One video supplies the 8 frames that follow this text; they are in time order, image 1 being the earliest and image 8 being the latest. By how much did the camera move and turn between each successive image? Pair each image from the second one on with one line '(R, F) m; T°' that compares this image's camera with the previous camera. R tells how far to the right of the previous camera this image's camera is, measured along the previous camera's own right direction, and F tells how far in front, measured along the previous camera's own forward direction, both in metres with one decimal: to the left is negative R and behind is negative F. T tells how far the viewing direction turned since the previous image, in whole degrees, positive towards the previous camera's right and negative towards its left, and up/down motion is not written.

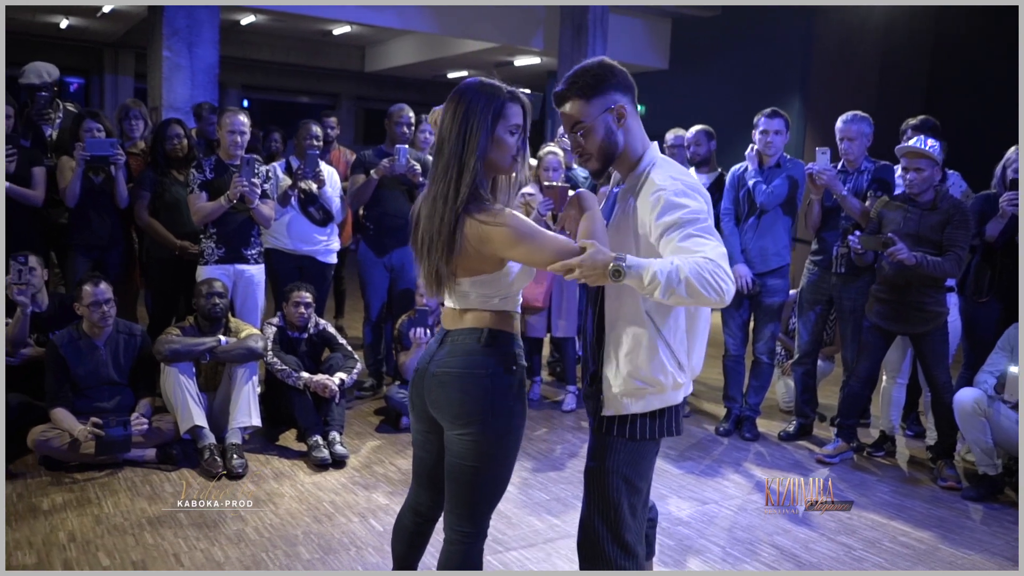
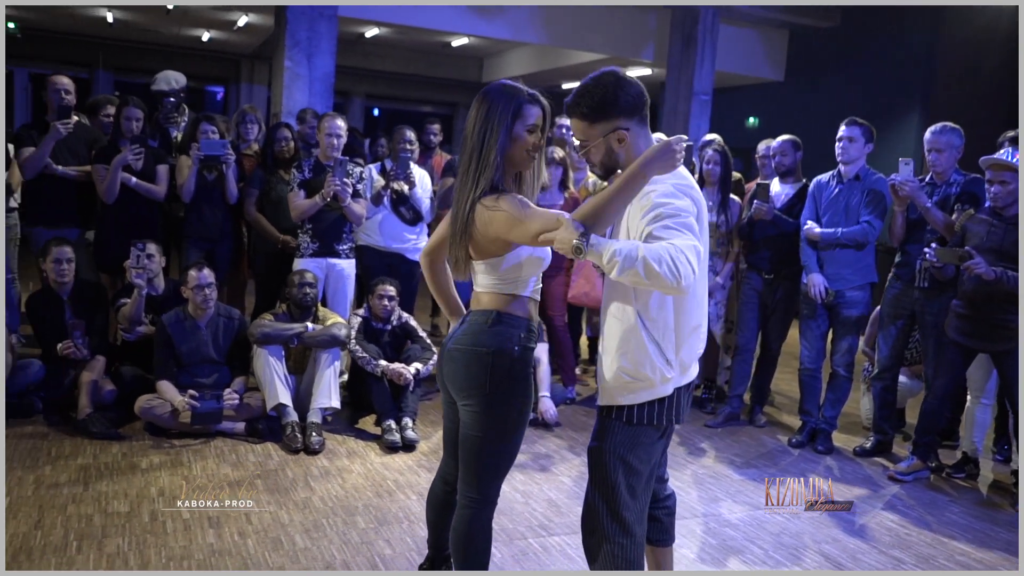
(+0.2, -0.1) m; -8°
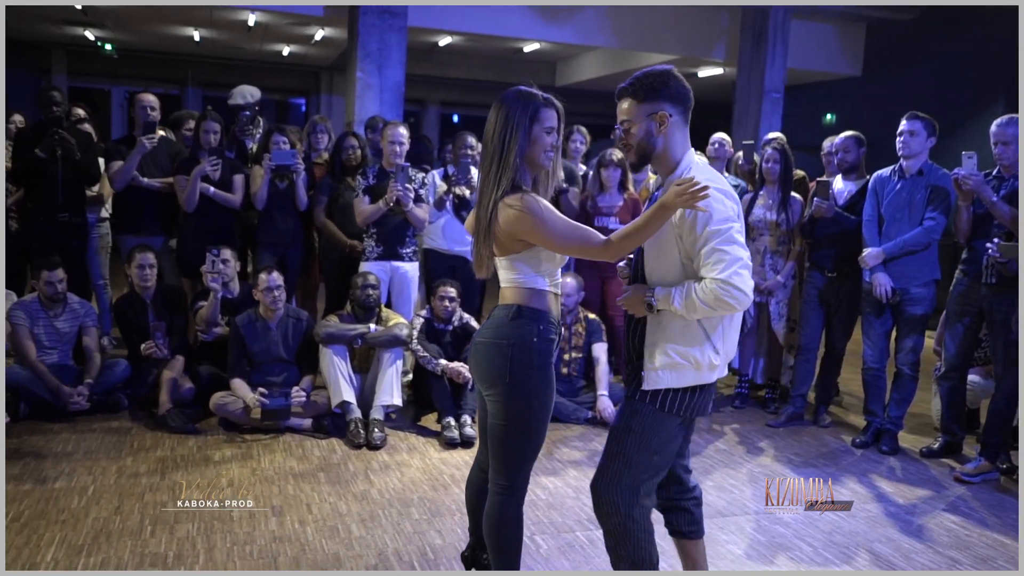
(+0.1, -0.1) m; -5°
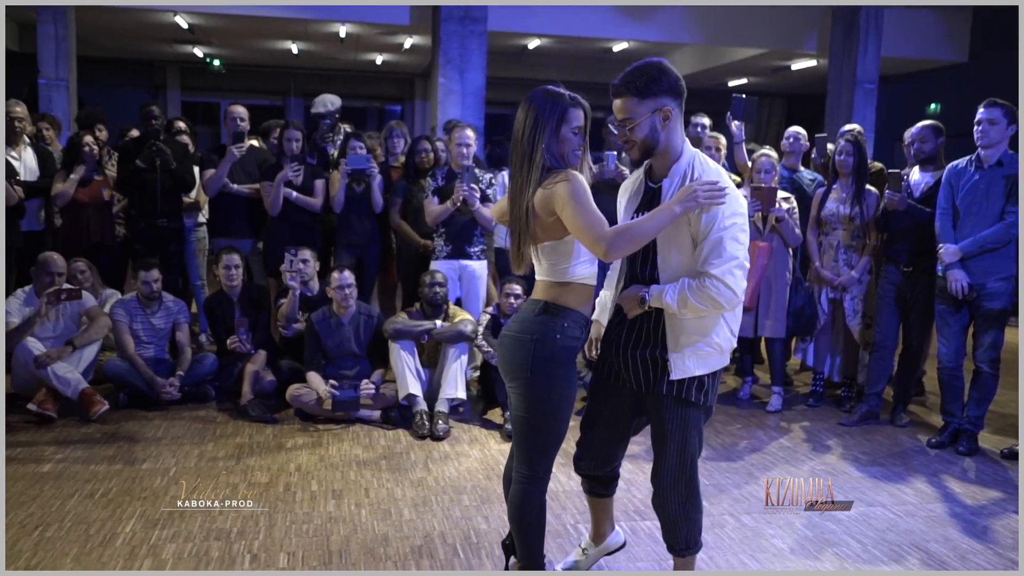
(+0.2, -0.1) m; -7°
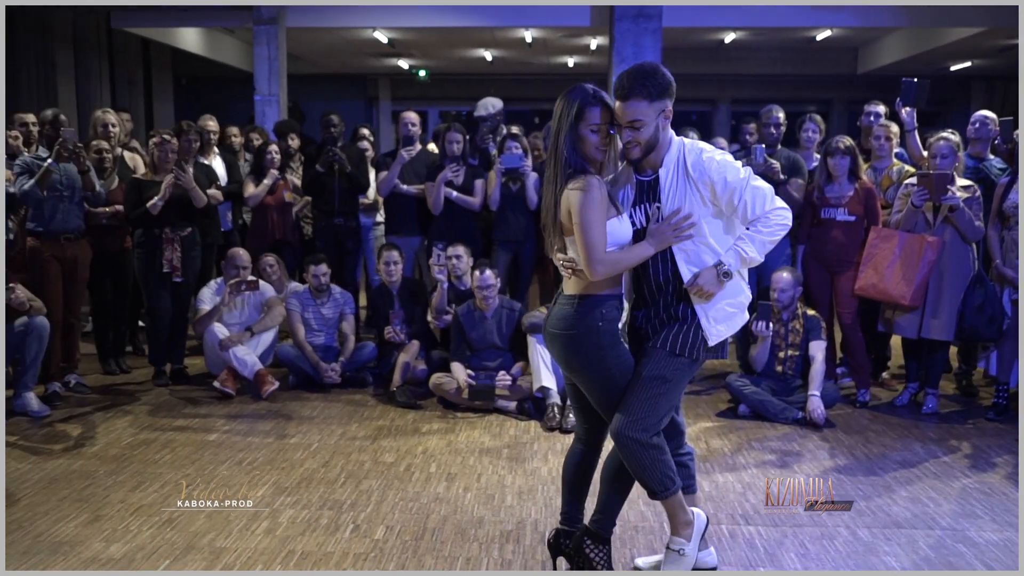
(+0.4, 0.0) m; -15°
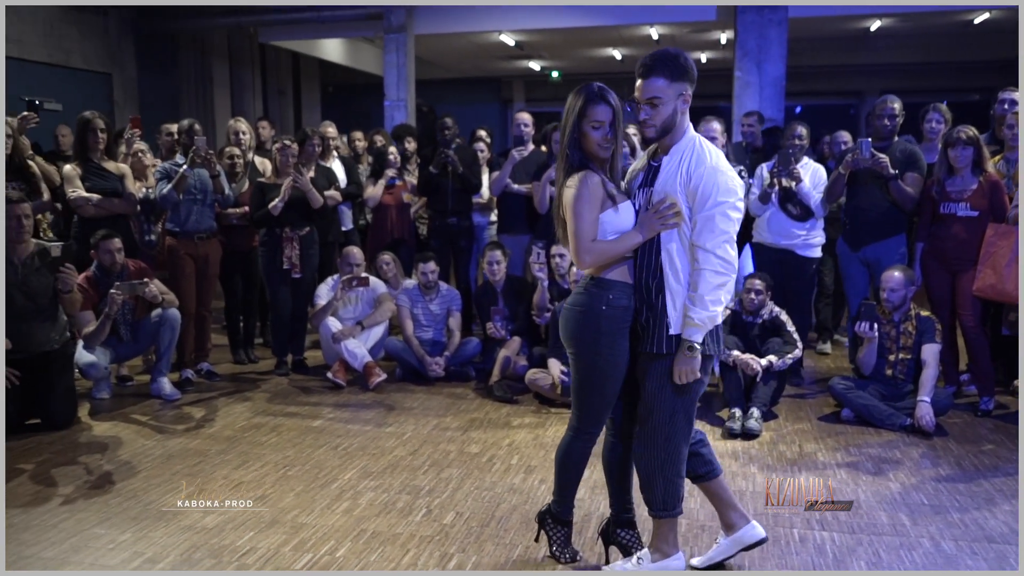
(+0.3, 0.0) m; -10°
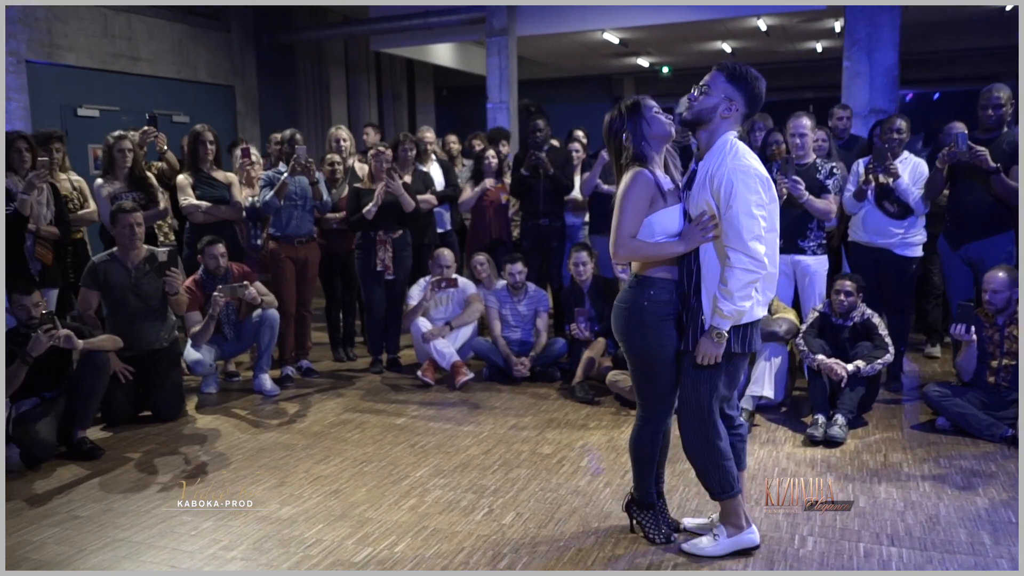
(+0.2, 0.0) m; -8°
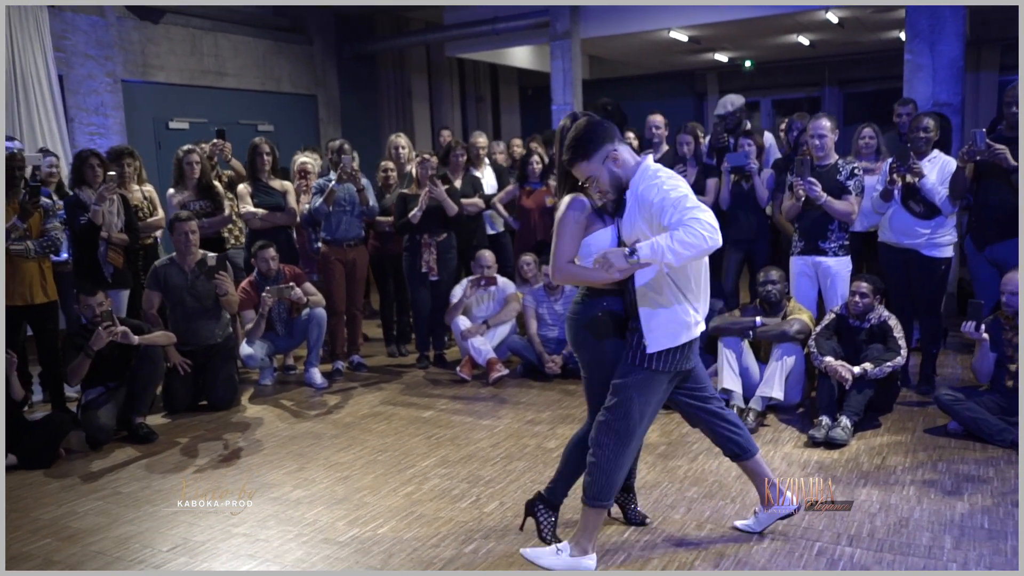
(+0.5, -0.2) m; -8°
